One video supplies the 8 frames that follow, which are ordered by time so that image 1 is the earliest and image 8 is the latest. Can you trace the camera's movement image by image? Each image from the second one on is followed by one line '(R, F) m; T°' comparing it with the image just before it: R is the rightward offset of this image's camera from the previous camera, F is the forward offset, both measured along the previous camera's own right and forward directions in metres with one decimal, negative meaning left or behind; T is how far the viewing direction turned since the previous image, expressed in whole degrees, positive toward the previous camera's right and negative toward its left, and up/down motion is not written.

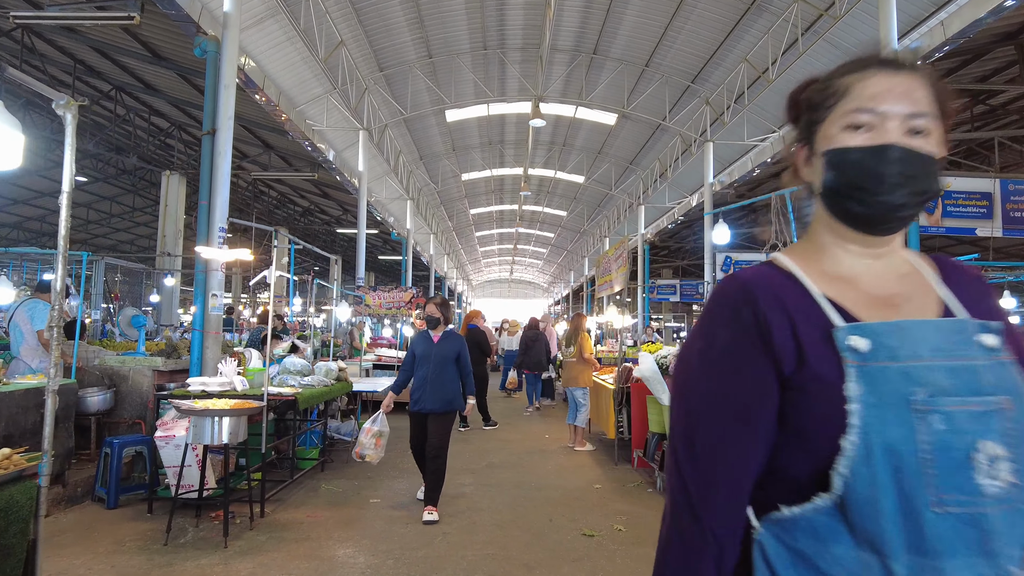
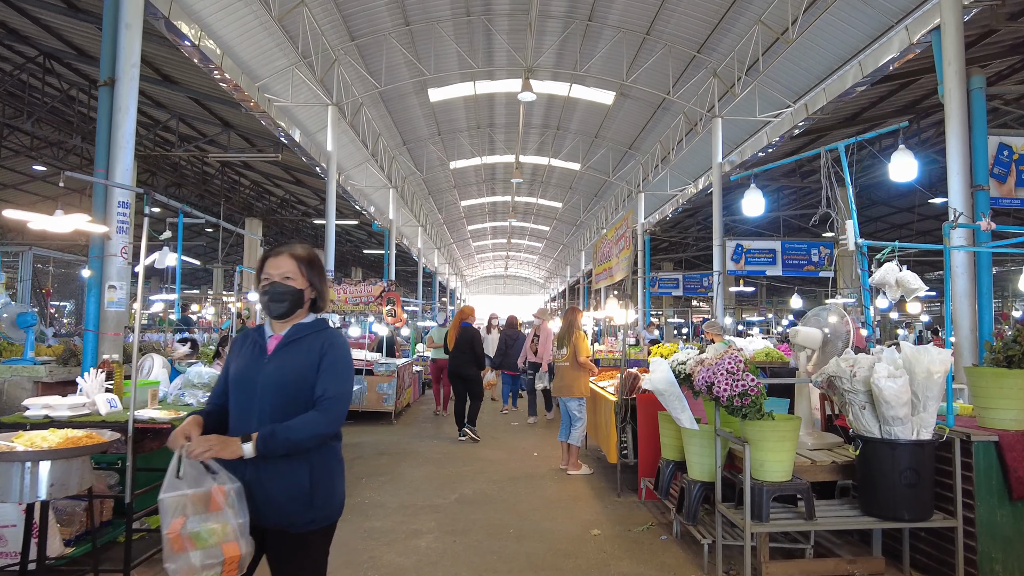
(+0.2, +1.2) m; 0°
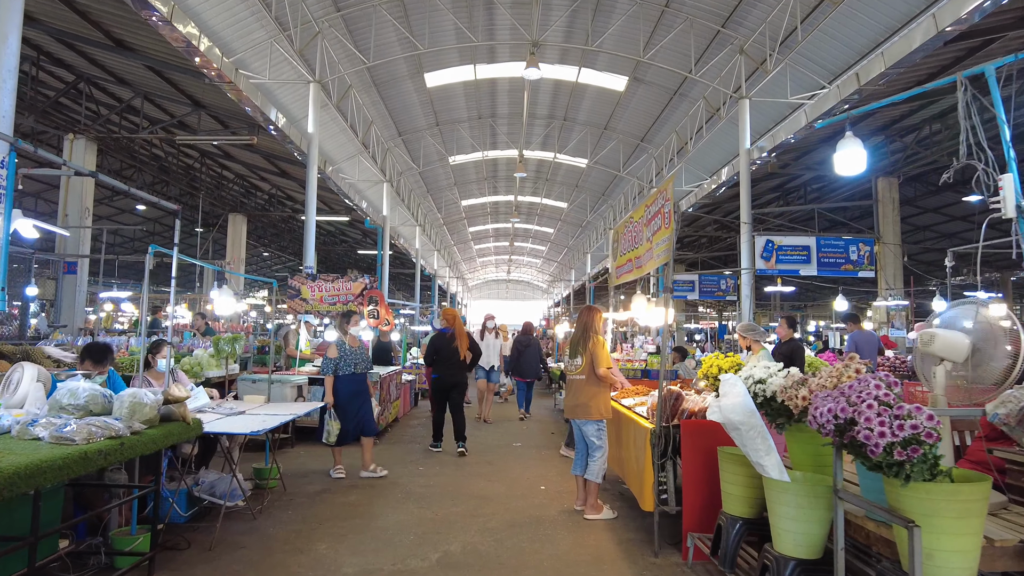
(0.0, +1.2) m; 0°
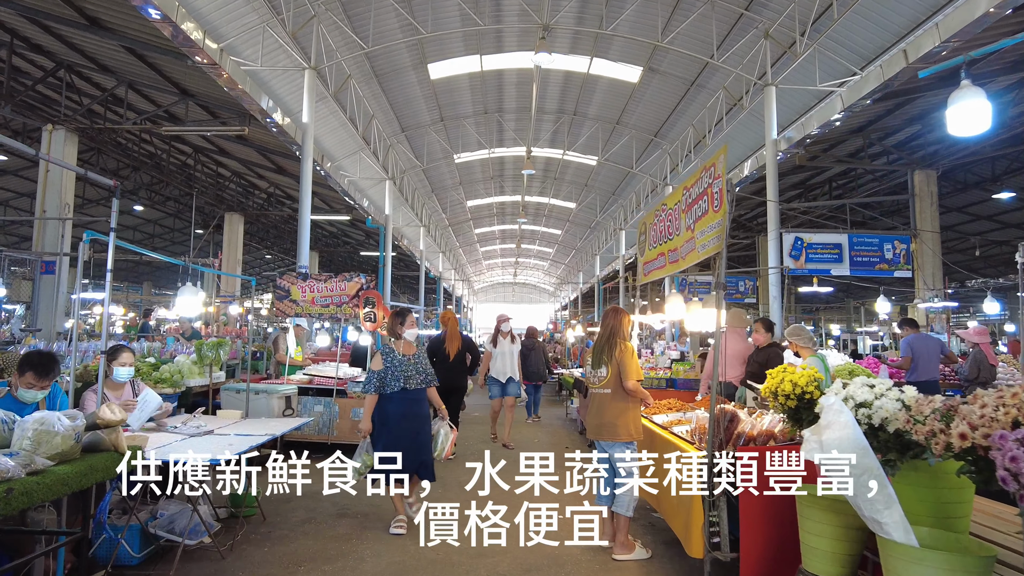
(0.0, +0.7) m; 0°
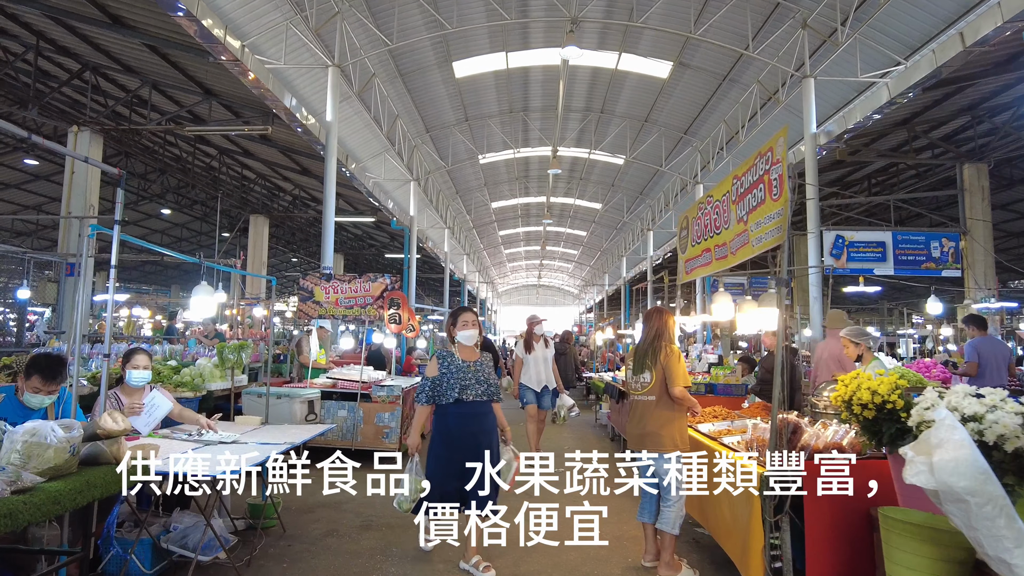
(-0.1, +0.3) m; -2°
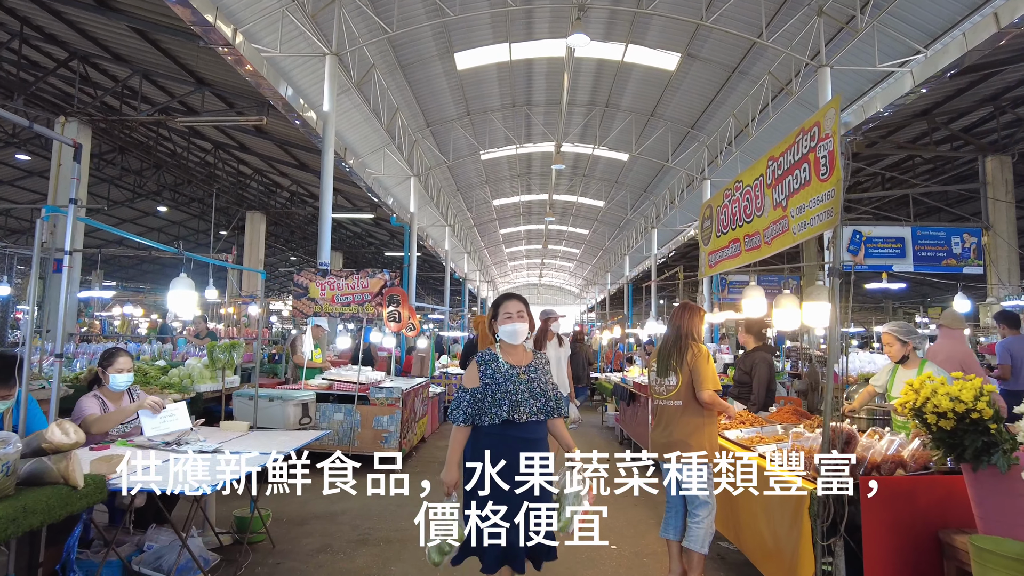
(-0.1, +0.3) m; 0°
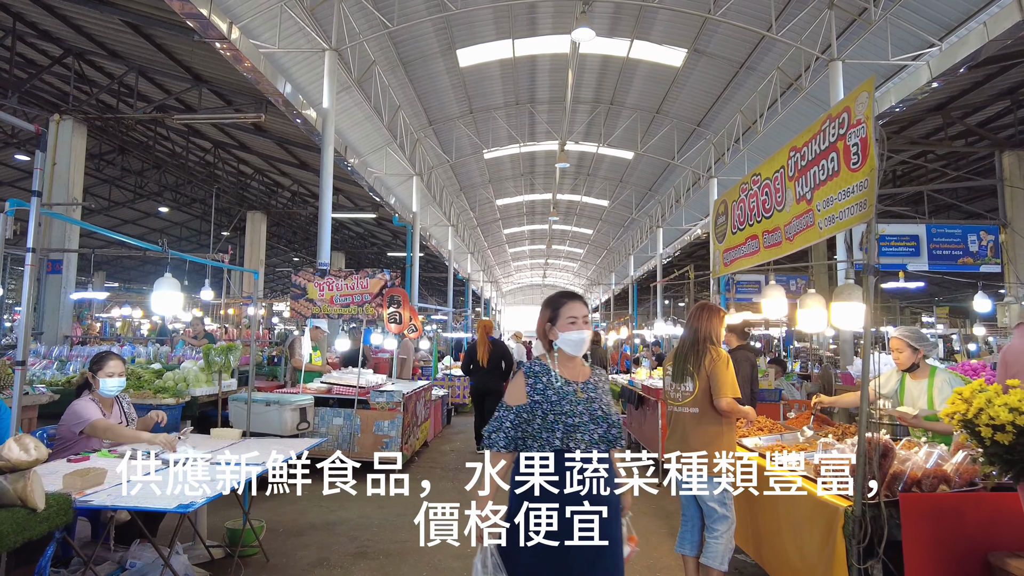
(0.0, +0.2) m; 0°
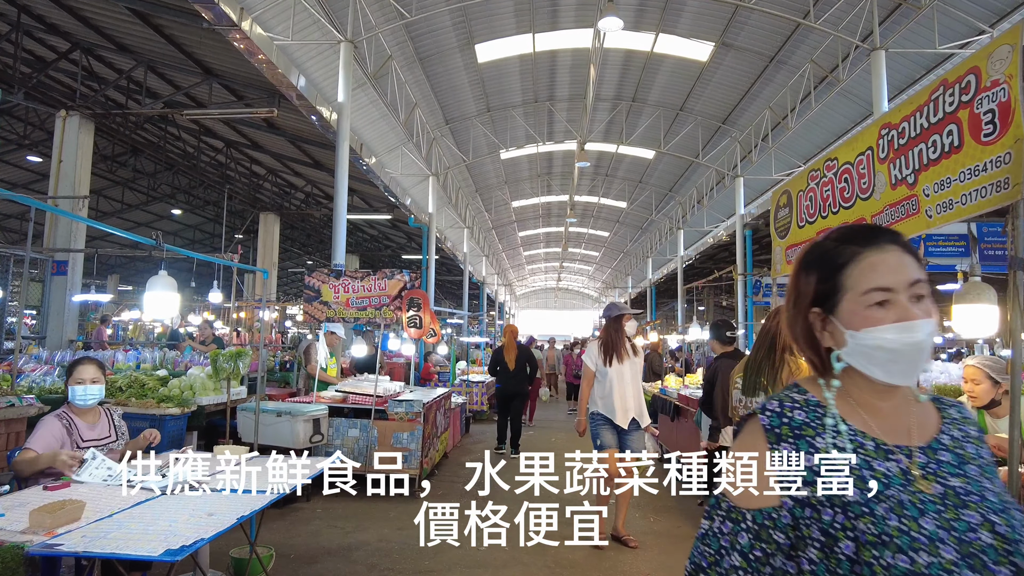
(-0.1, +0.4) m; -1°
